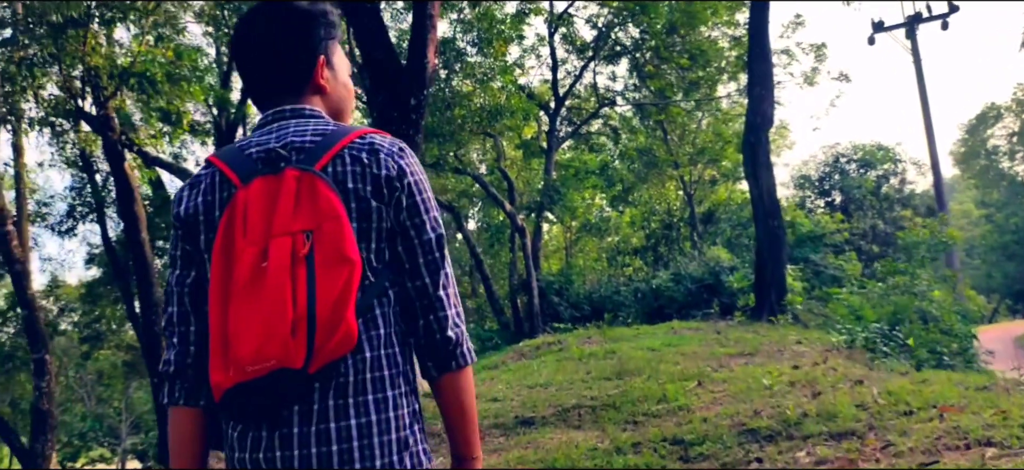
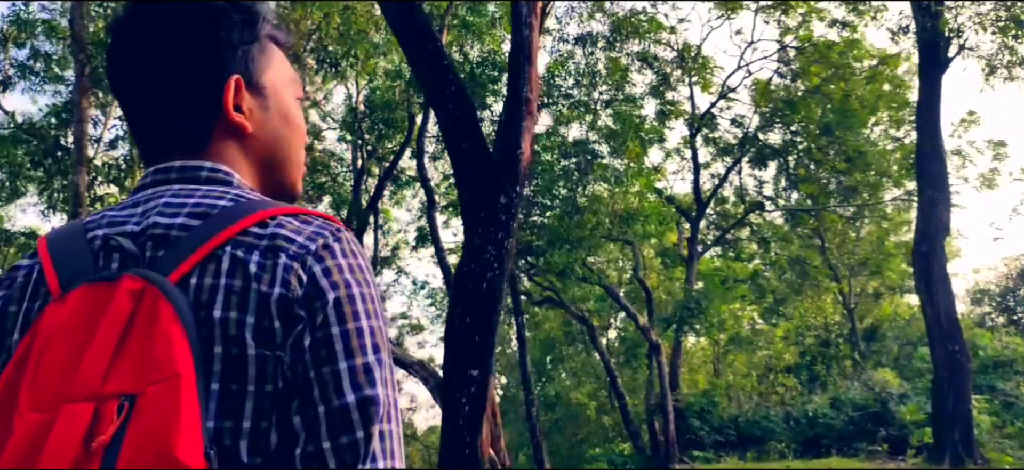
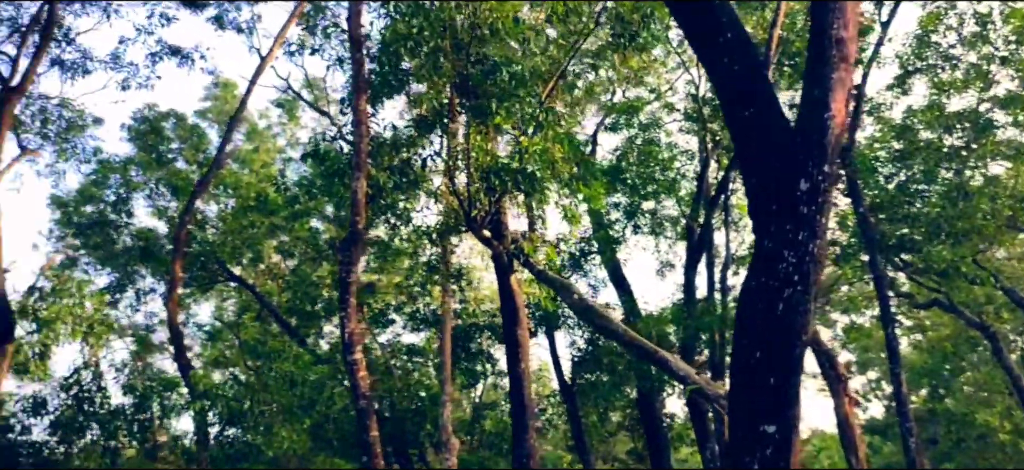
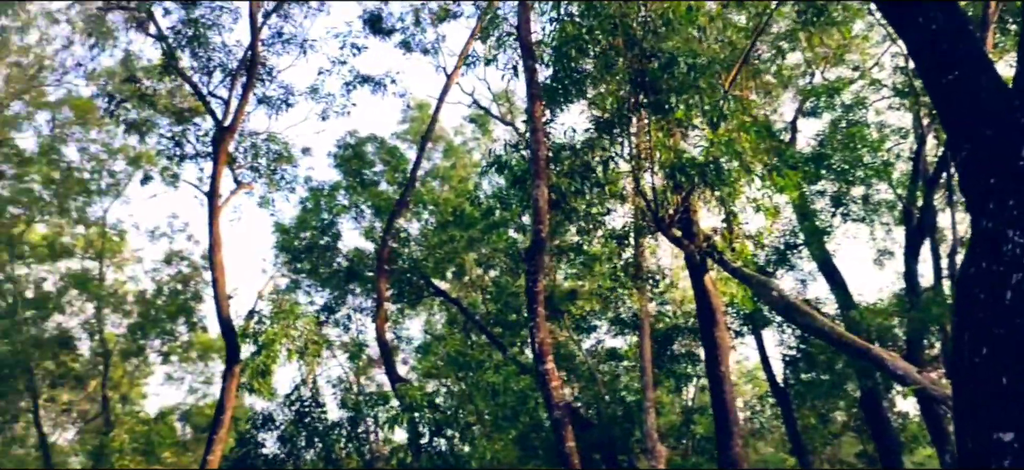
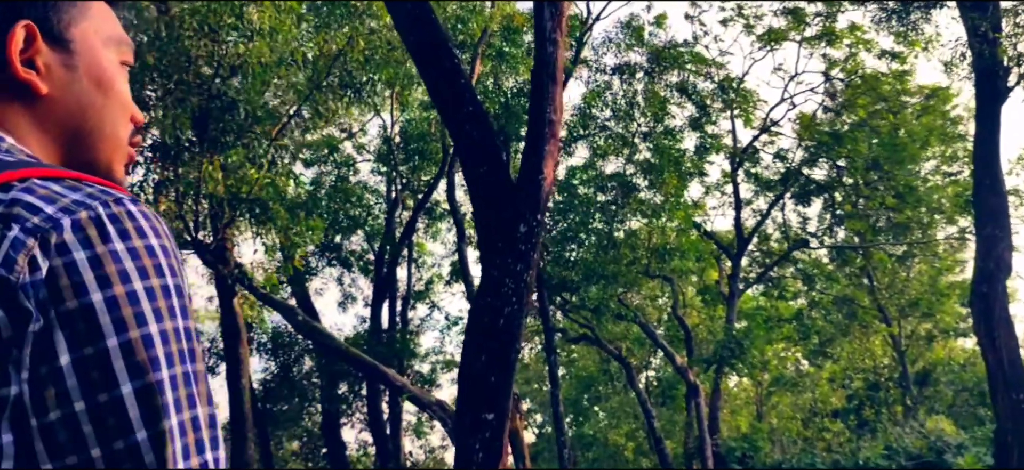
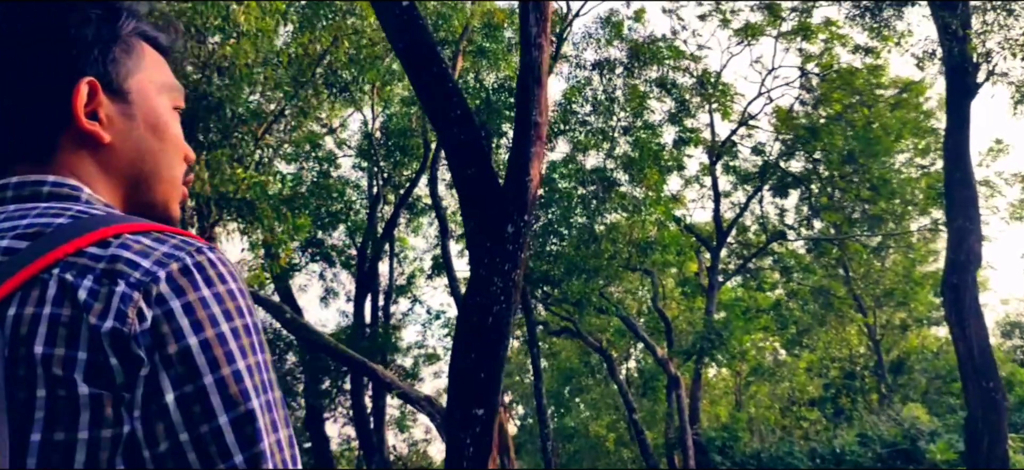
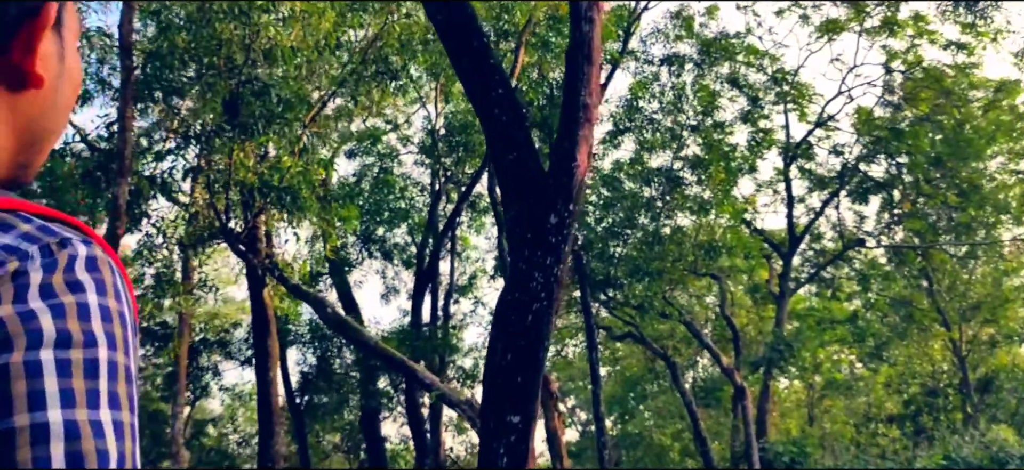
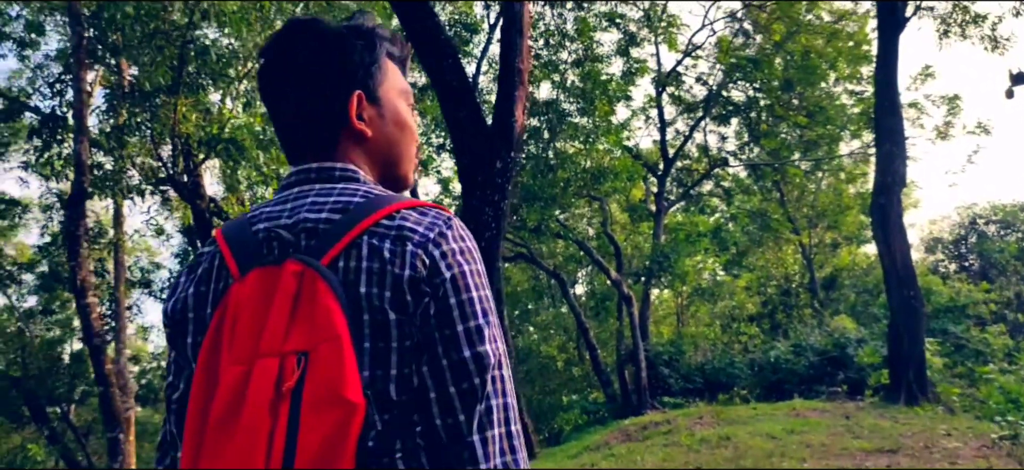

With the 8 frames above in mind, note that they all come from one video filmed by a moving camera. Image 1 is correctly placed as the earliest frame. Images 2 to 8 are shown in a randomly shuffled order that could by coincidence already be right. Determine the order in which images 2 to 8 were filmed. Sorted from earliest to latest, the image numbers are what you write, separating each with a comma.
8, 2, 6, 5, 7, 3, 4
